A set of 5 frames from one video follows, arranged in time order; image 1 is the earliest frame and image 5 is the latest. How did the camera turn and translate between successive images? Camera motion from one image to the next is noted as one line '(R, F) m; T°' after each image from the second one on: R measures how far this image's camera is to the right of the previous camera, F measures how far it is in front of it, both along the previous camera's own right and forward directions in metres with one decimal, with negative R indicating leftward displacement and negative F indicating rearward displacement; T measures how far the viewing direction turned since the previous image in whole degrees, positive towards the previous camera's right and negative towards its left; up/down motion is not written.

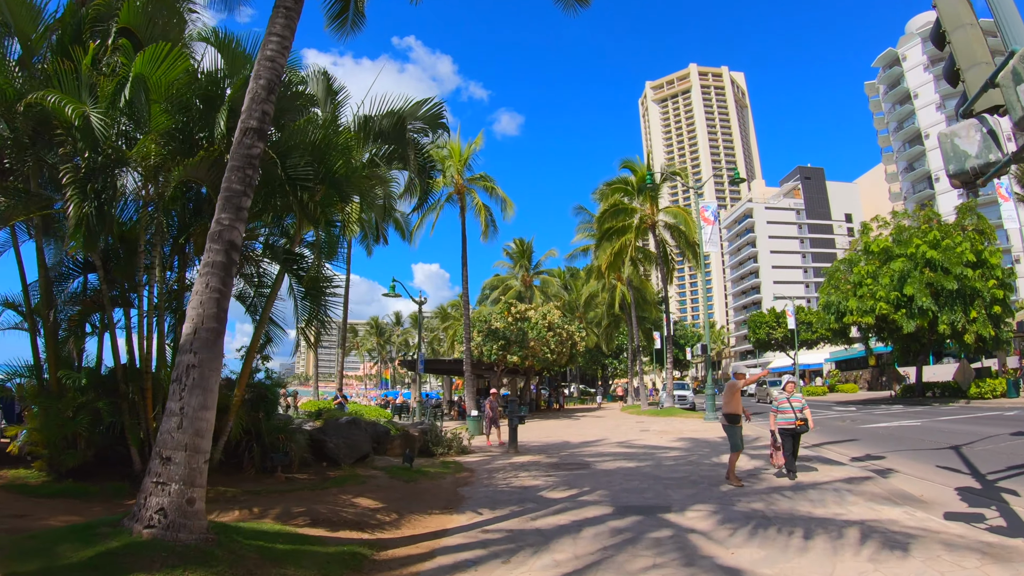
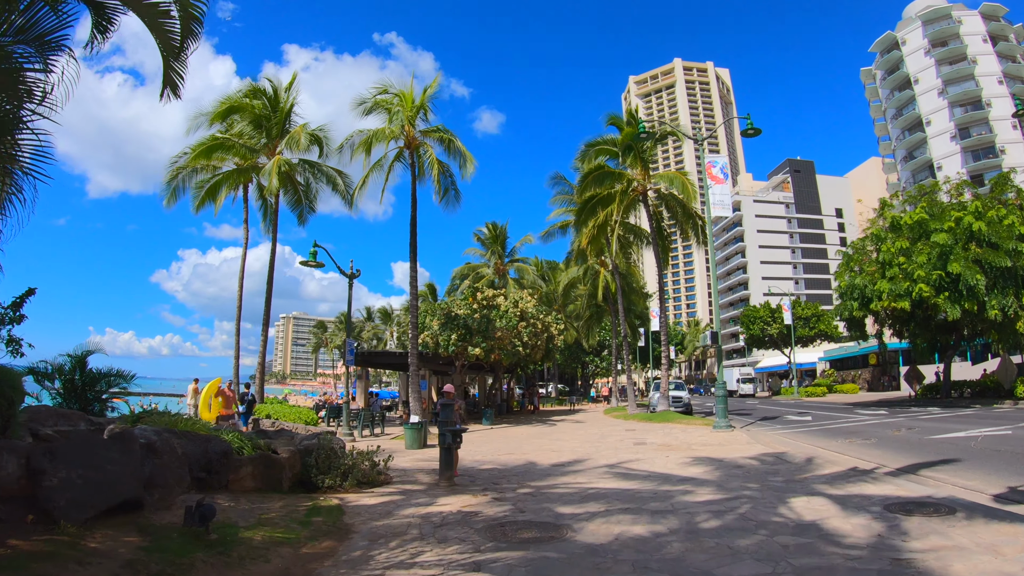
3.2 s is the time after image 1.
(+0.7, +4.6) m; +2°
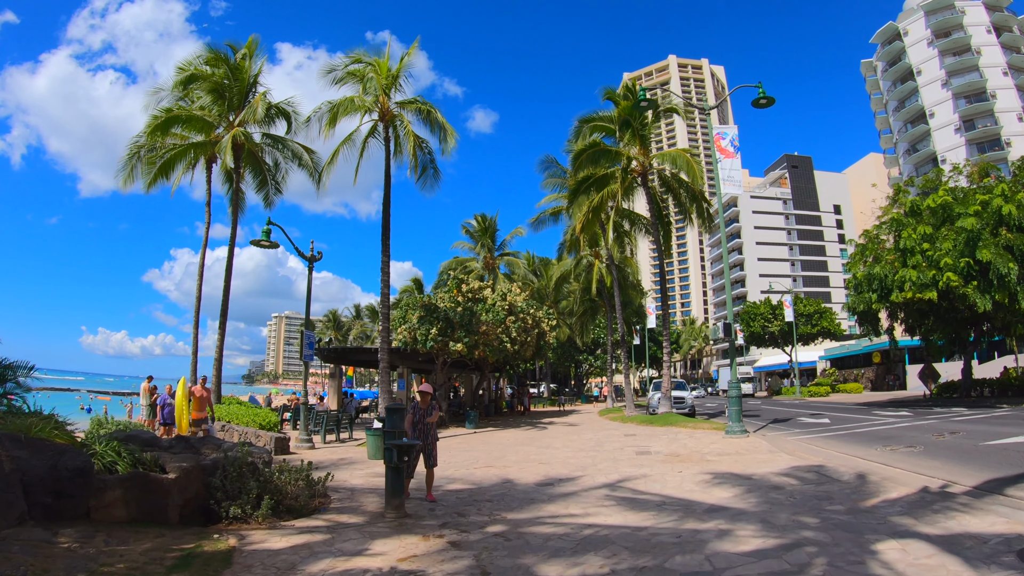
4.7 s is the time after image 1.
(+0.2, +2.0) m; +1°
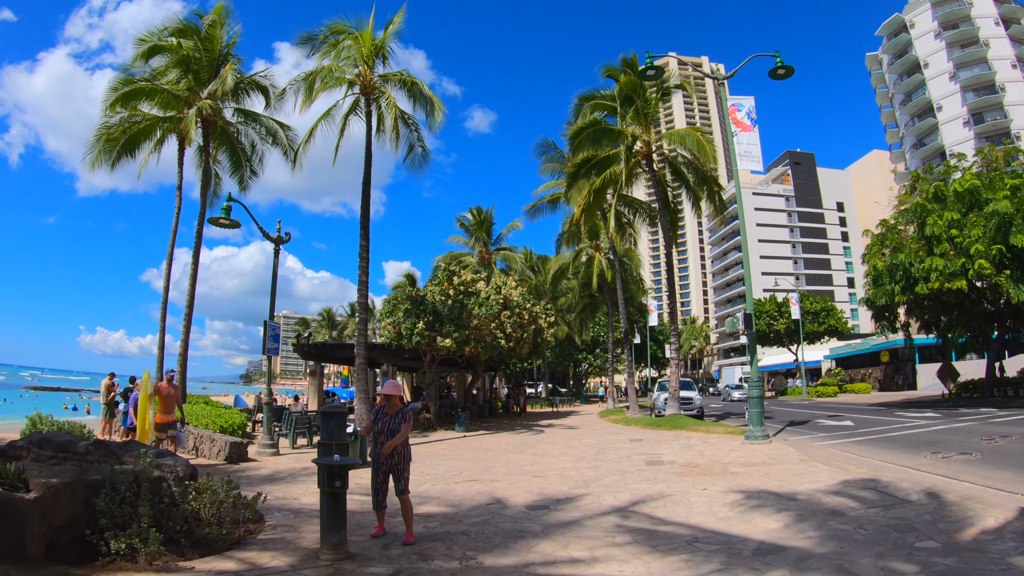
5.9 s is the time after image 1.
(+0.1, +1.6) m; 0°
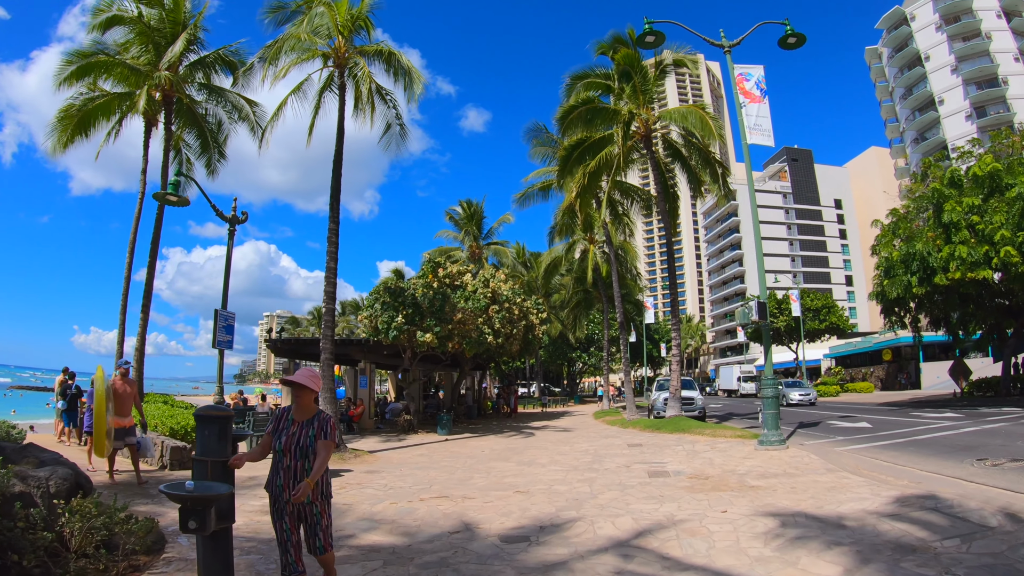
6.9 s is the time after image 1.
(+0.2, +1.4) m; 0°
